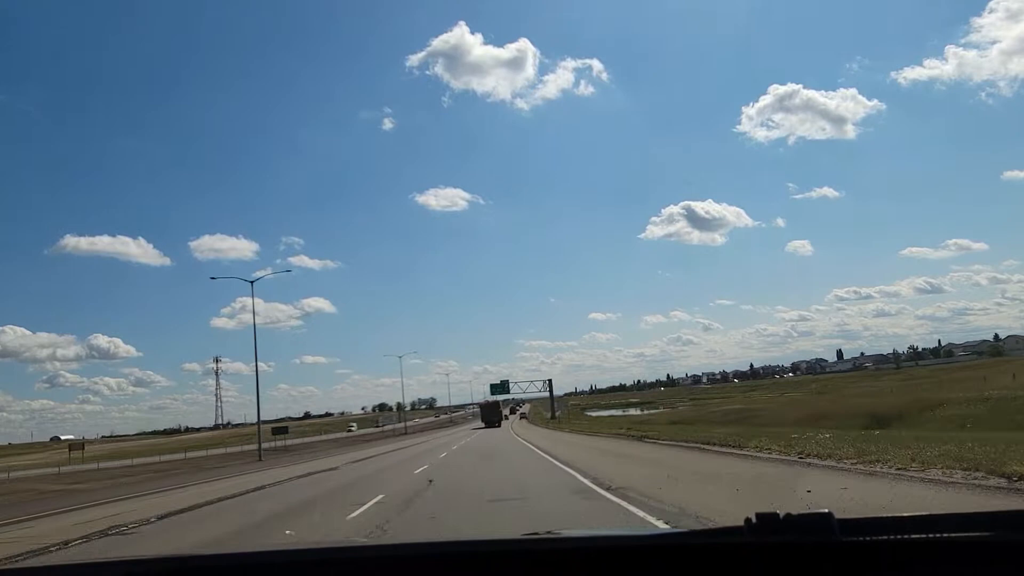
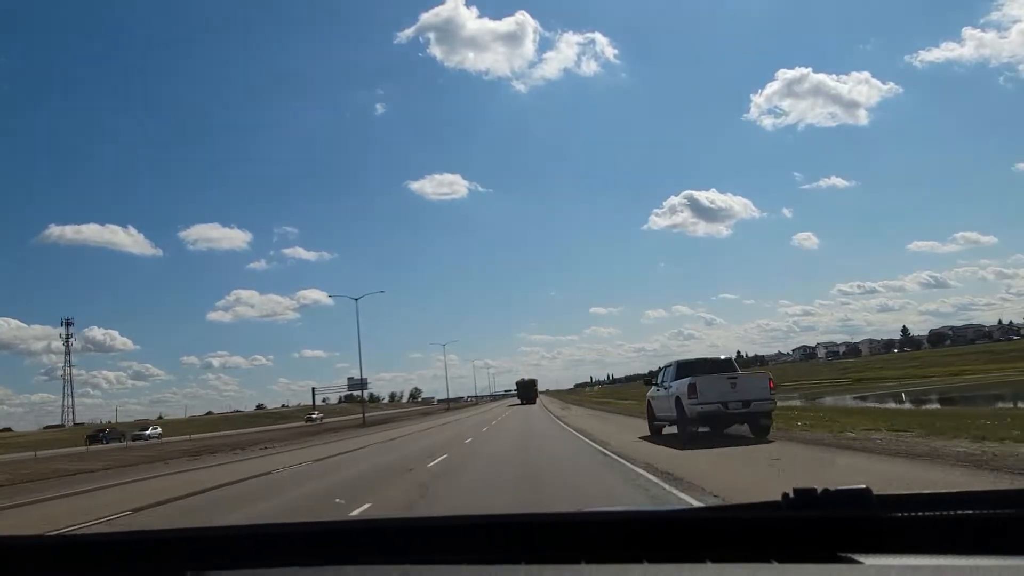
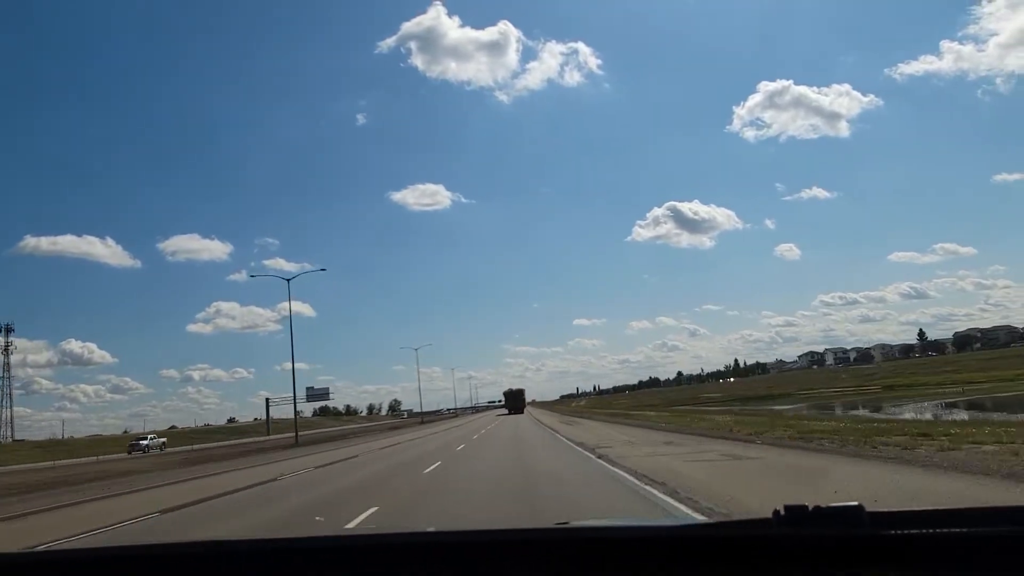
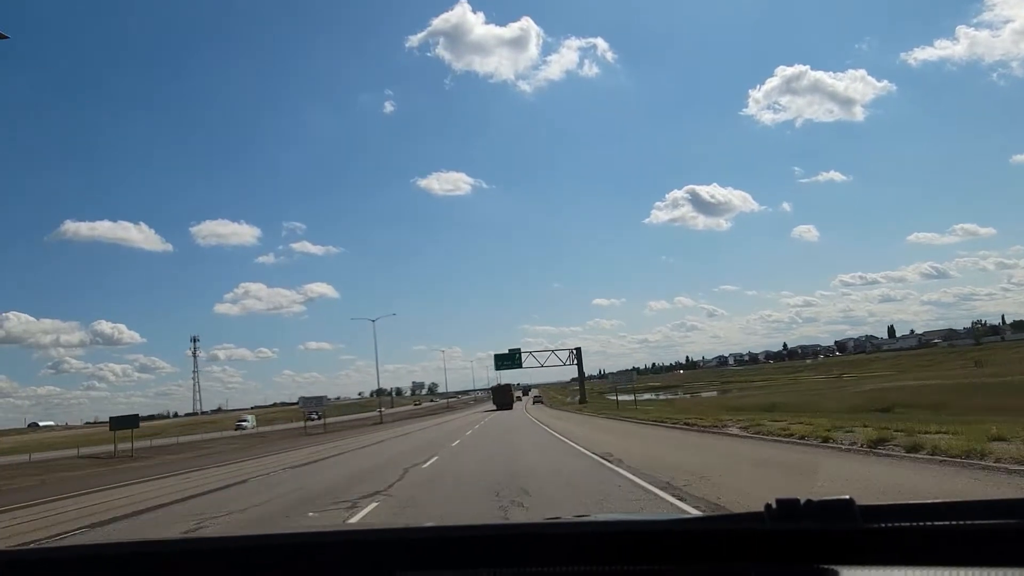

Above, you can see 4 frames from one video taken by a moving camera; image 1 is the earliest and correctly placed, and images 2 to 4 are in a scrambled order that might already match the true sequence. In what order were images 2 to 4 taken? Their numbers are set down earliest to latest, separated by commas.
4, 2, 3
